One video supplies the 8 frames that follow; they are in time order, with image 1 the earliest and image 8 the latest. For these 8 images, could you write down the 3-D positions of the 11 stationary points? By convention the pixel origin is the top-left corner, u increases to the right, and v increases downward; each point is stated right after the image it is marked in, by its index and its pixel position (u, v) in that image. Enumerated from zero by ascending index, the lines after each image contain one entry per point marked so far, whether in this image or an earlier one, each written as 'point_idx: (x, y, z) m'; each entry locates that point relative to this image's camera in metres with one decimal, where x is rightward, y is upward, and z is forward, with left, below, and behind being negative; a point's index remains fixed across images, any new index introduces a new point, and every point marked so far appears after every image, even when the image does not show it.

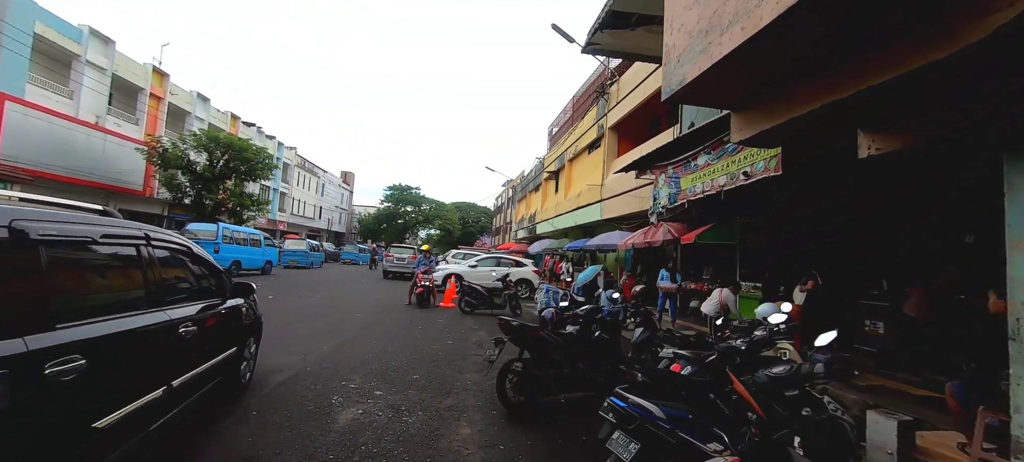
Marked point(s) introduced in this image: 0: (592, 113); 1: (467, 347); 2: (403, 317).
0: (+3.8, +5.7, +18.4) m
1: (-0.8, -1.9, +6.5) m
2: (-2.6, -2.0, +9.1) m
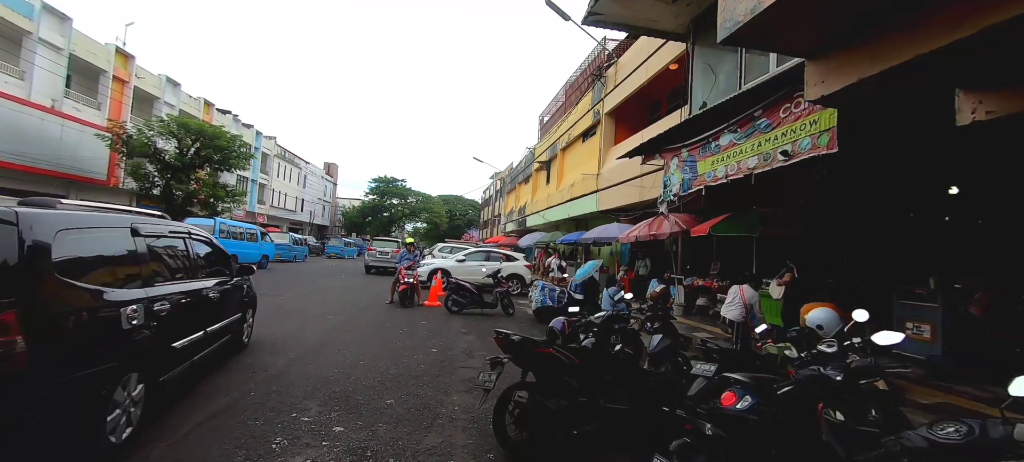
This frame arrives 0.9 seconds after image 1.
0: (+3.4, +6.0, +17.4) m
1: (-0.8, -1.8, +5.5) m
2: (-2.8, -1.8, +8.1) m
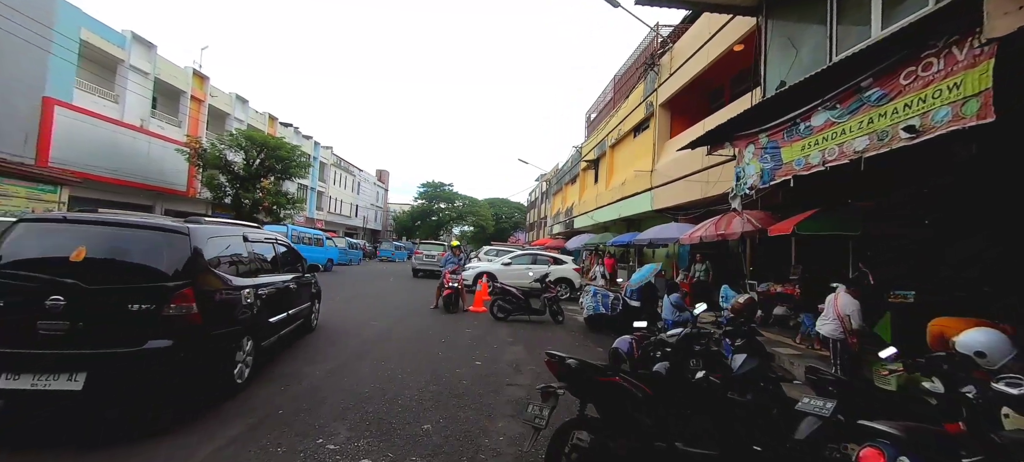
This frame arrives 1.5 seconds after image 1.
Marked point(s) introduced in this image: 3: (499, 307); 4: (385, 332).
0: (+5.4, +6.0, +16.4) m
1: (-0.2, -1.8, +5.0) m
2: (-1.8, -1.8, +7.8) m
3: (-0.3, -1.7, +8.4) m
4: (-2.3, -1.7, +6.8) m
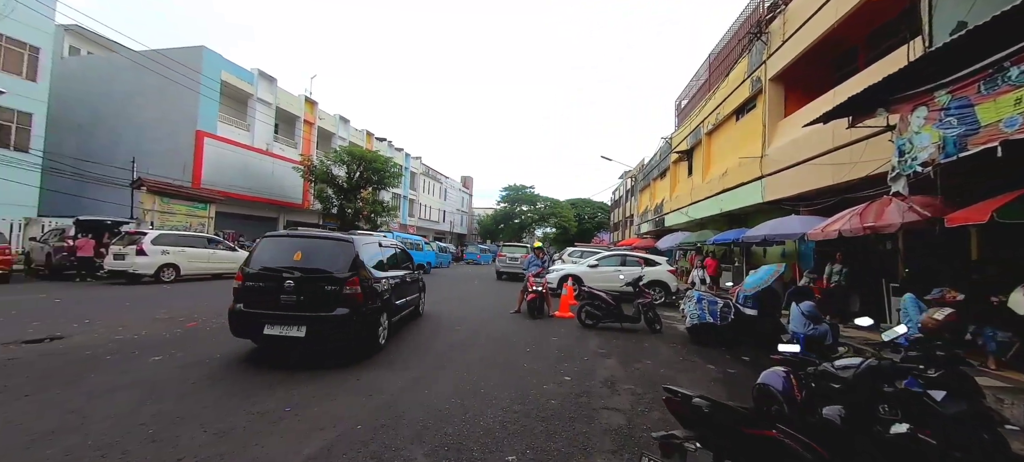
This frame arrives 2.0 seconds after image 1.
0: (+8.6, +6.2, +14.4) m
1: (+0.9, -1.8, +4.3) m
2: (-0.1, -1.9, +7.4) m
3: (+1.5, -1.7, +7.7) m
4: (-0.8, -1.8, +6.6) m
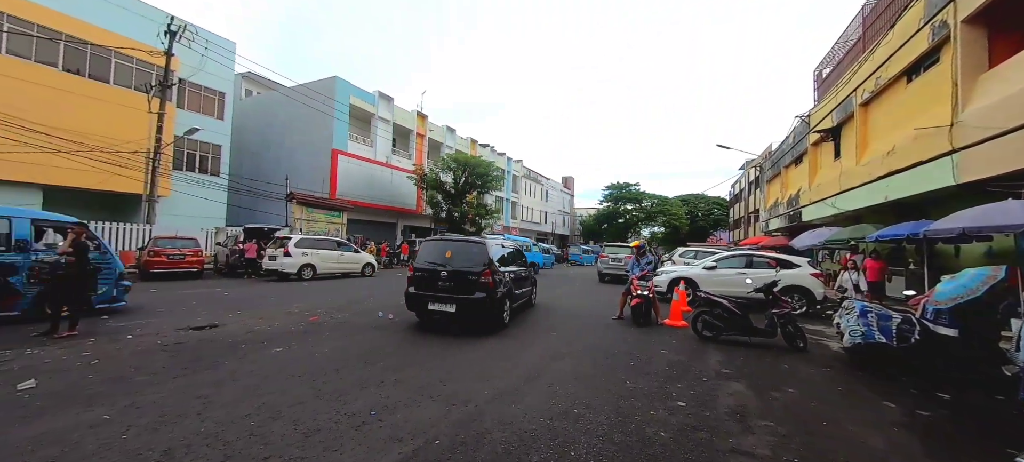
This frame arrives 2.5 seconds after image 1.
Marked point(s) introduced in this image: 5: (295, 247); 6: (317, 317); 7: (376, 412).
0: (+11.7, +6.4, +11.2) m
1: (+1.9, -1.7, +3.5) m
2: (+1.7, -1.8, +6.7) m
3: (+3.3, -1.6, +6.6) m
4: (+0.8, -1.8, +6.1) m
5: (-7.7, -0.6, +13.5) m
6: (-3.5, -1.5, +6.8) m
7: (-1.1, -1.5, +3.2) m
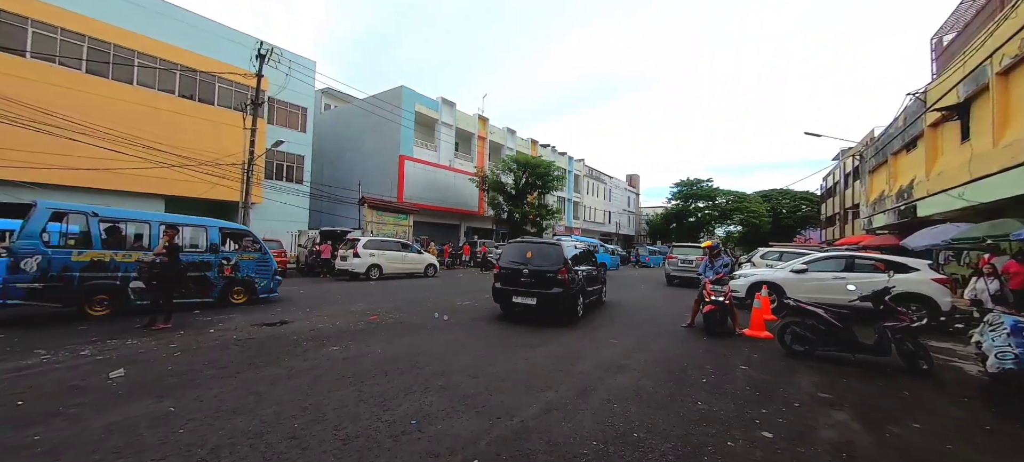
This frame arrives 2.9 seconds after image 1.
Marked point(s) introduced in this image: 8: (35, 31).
0: (+13.1, +6.5, +8.9) m
1: (+2.2, -1.7, +2.8) m
2: (+2.6, -1.8, +6.0) m
3: (+4.2, -1.6, +5.6) m
4: (+1.6, -1.8, +5.6) m
5: (-5.6, -0.7, +14.3) m
6: (-2.5, -1.6, +7.0) m
7: (-0.8, -1.5, +3.0) m
8: (-19.4, +8.1, +15.6) m
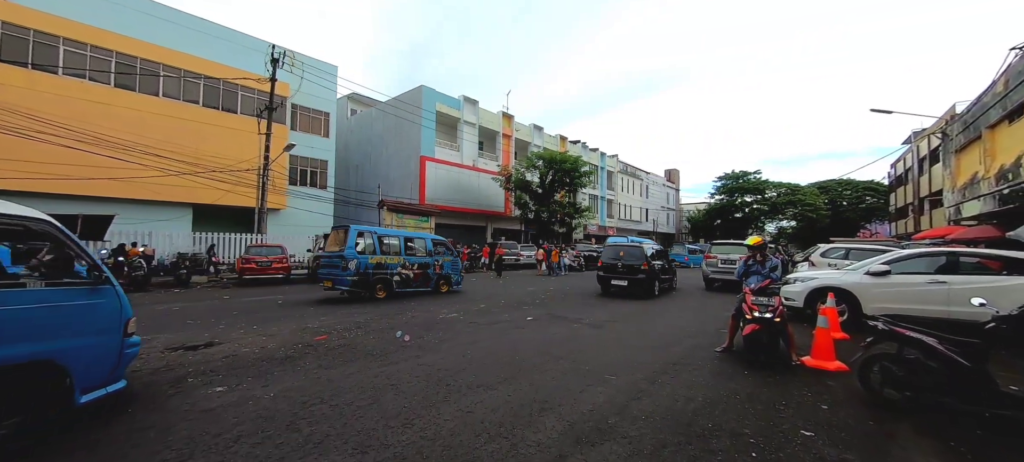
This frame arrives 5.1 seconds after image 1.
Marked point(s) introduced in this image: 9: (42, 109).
0: (+12.8, +6.8, +6.1) m
1: (+1.5, -1.6, +1.2) m
2: (+2.2, -1.7, +4.3) m
3: (+3.7, -1.4, +3.8) m
4: (+1.2, -1.7, +4.0) m
5: (-5.2, -0.8, +13.3) m
6: (-2.8, -1.6, +5.8) m
7: (-1.5, -1.5, +1.6) m
8: (-19.0, +7.7, +16.1) m
9: (-19.1, +4.9, +15.3) m
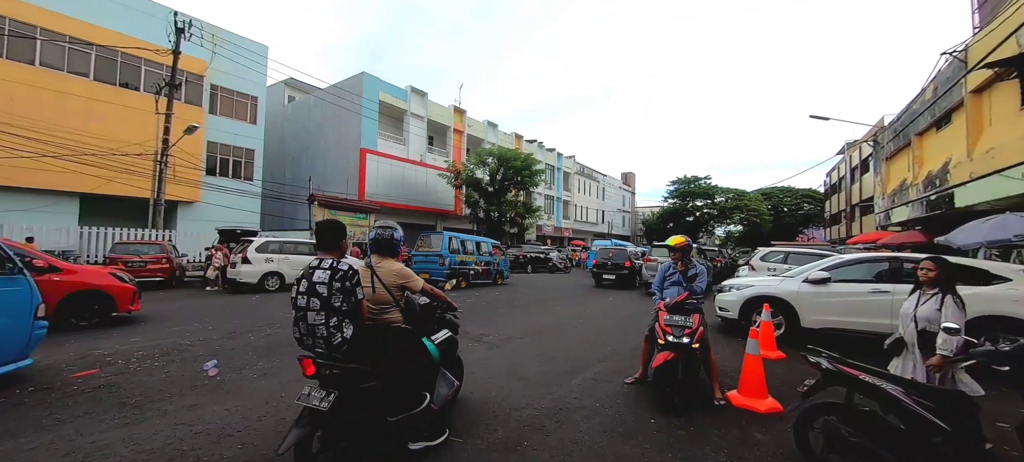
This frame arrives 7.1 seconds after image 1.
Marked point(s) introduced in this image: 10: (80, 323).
0: (+11.2, +6.7, +5.9) m
1: (+0.3, -1.6, -0.1) m
2: (+0.7, -1.7, +3.1) m
3: (+2.3, -1.4, +2.7) m
4: (-0.3, -1.6, +2.7) m
5: (-7.5, -0.6, +11.4) m
6: (-4.4, -1.5, +4.1) m
7: (-2.7, -1.4, +0.1) m
8: (-21.4, +8.0, +12.8) m
9: (-21.5, +5.2, +12.0) m
10: (-7.7, -1.6, +7.0) m
